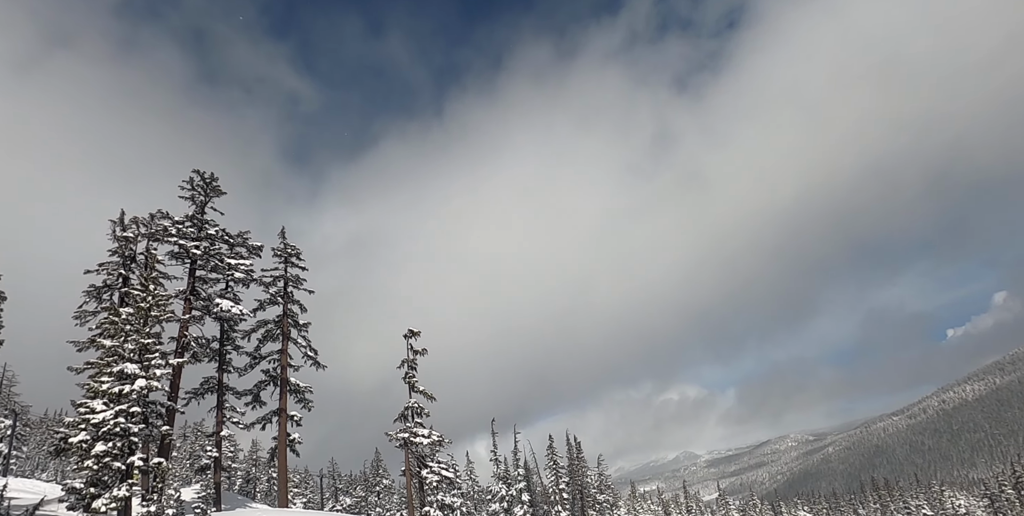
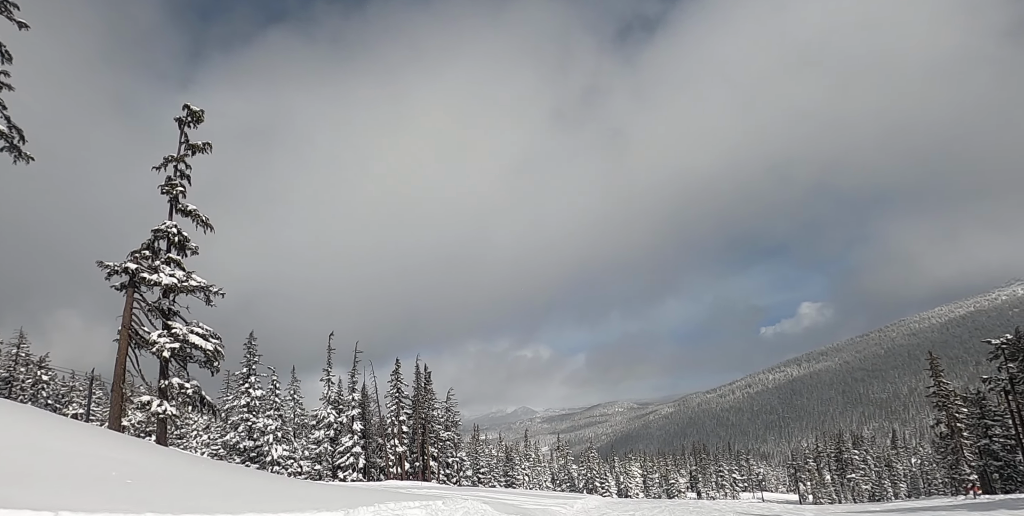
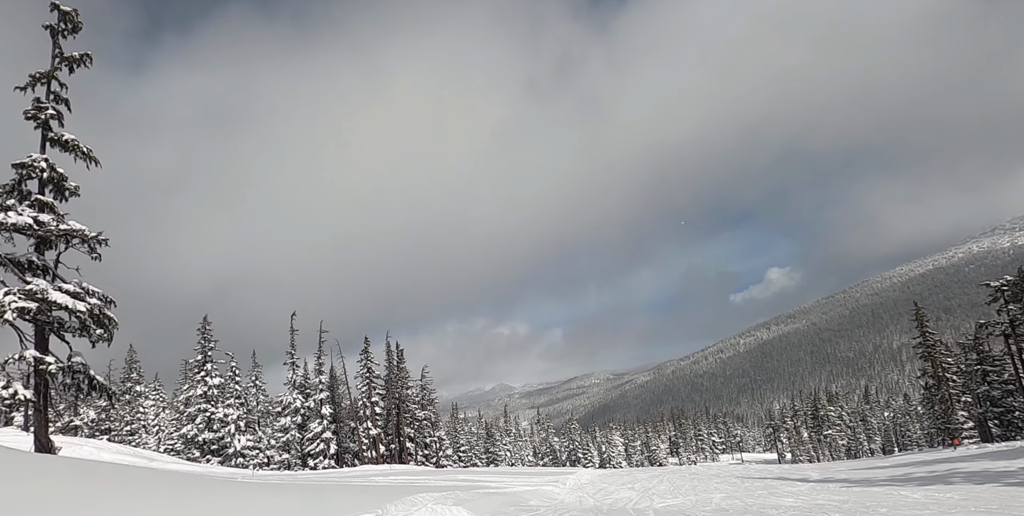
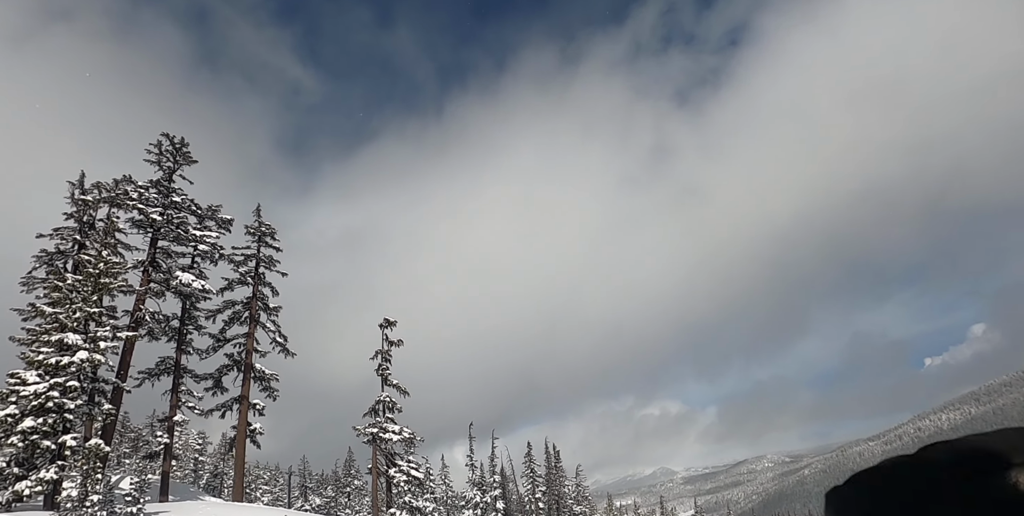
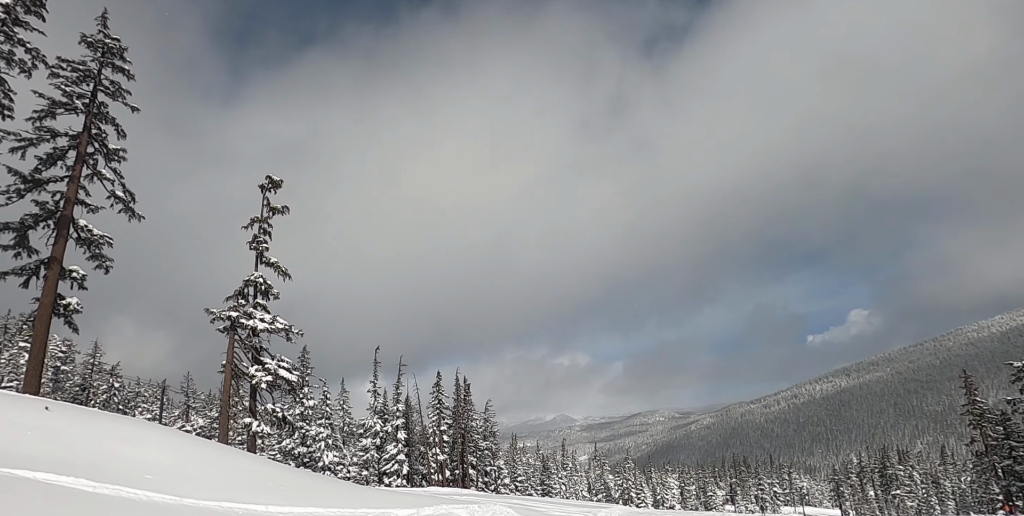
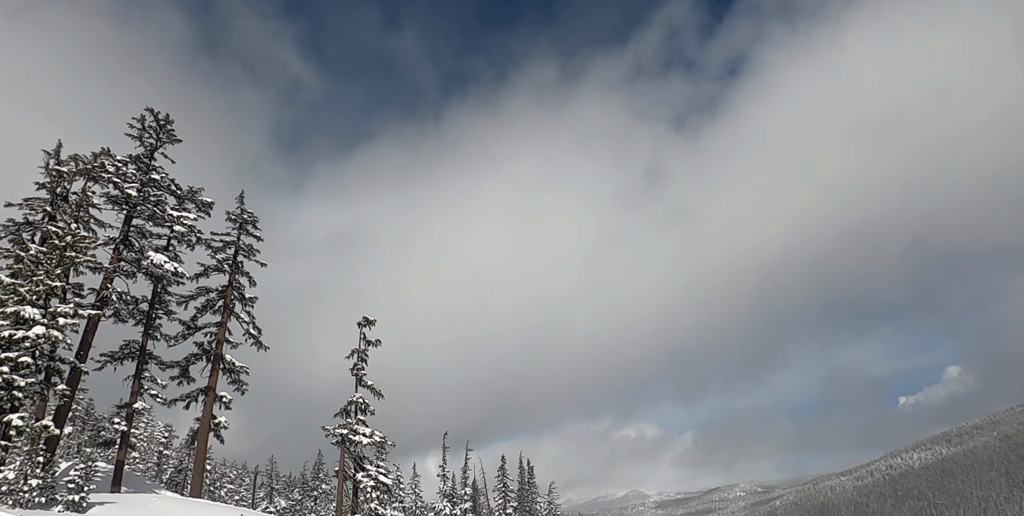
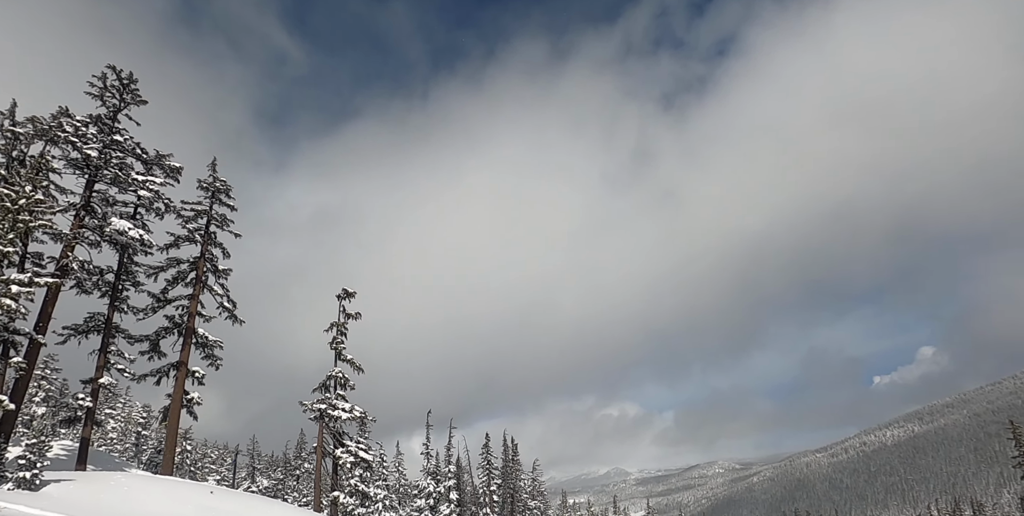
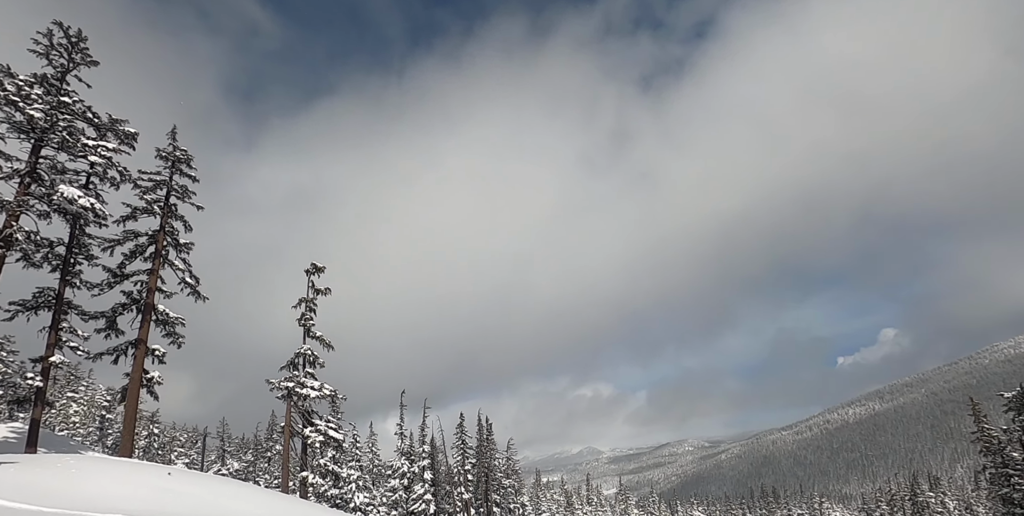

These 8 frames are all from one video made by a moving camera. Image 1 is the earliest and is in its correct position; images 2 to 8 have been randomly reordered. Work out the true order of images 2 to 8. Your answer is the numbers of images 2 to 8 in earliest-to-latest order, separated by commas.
4, 6, 7, 8, 5, 2, 3
